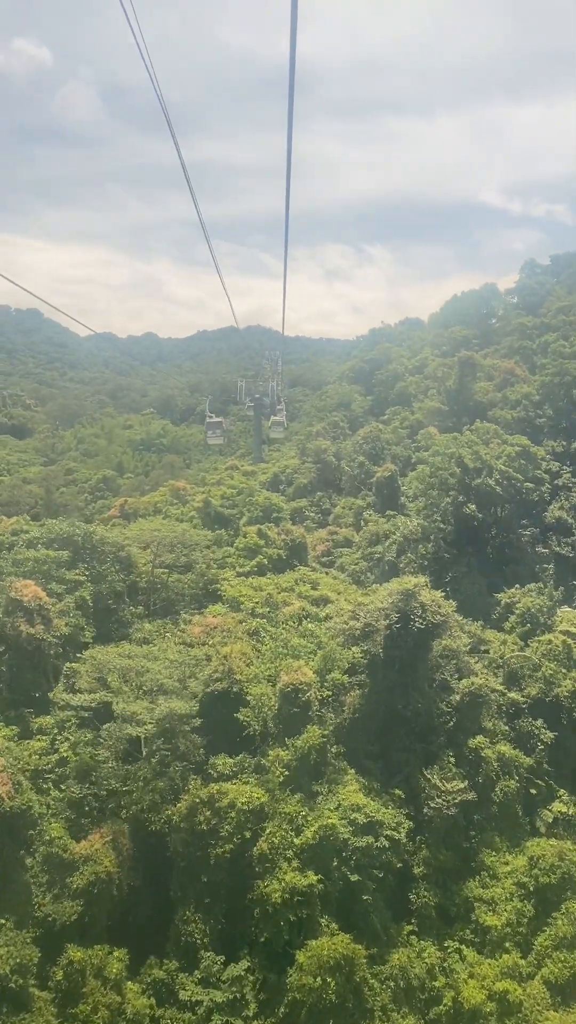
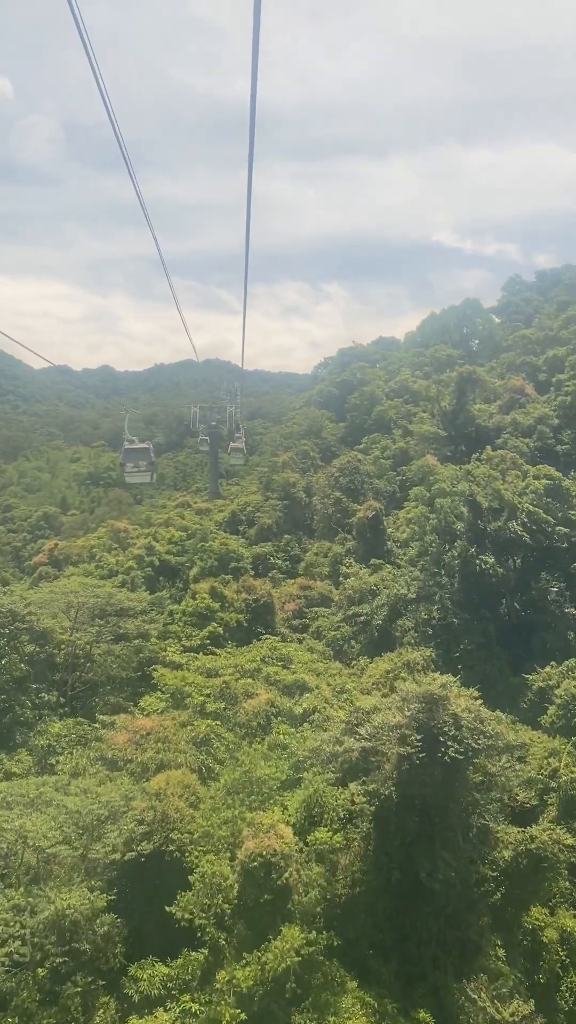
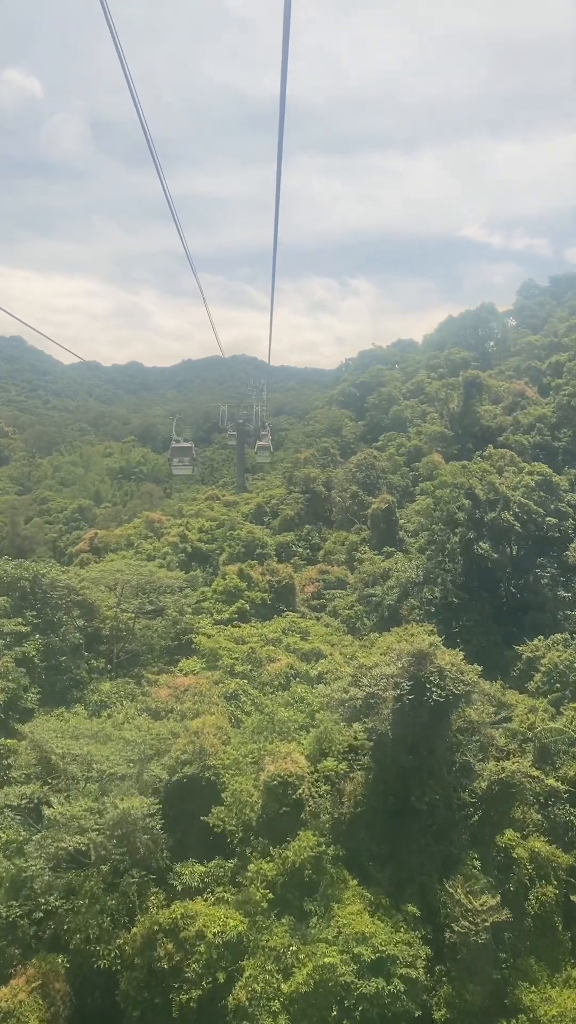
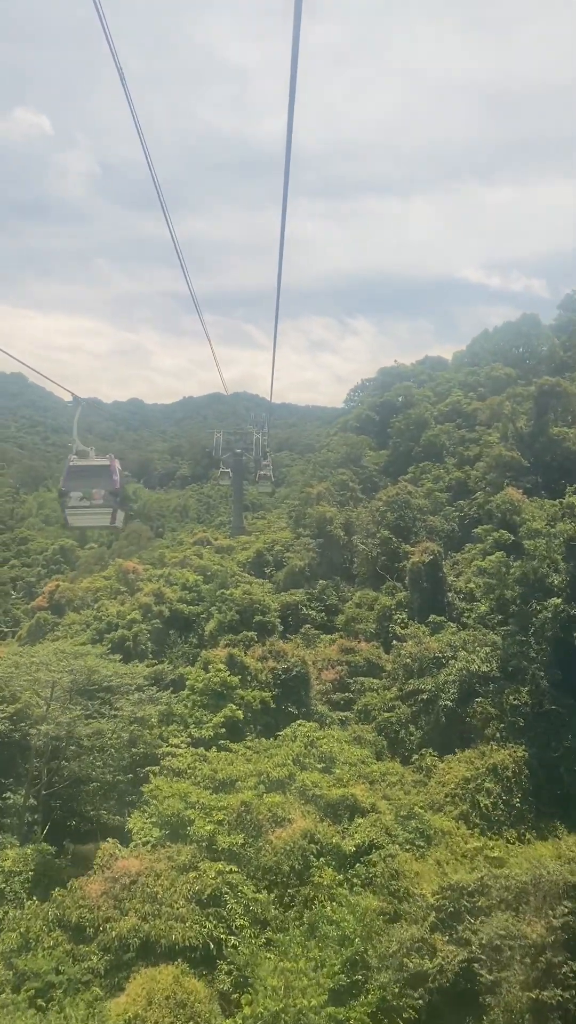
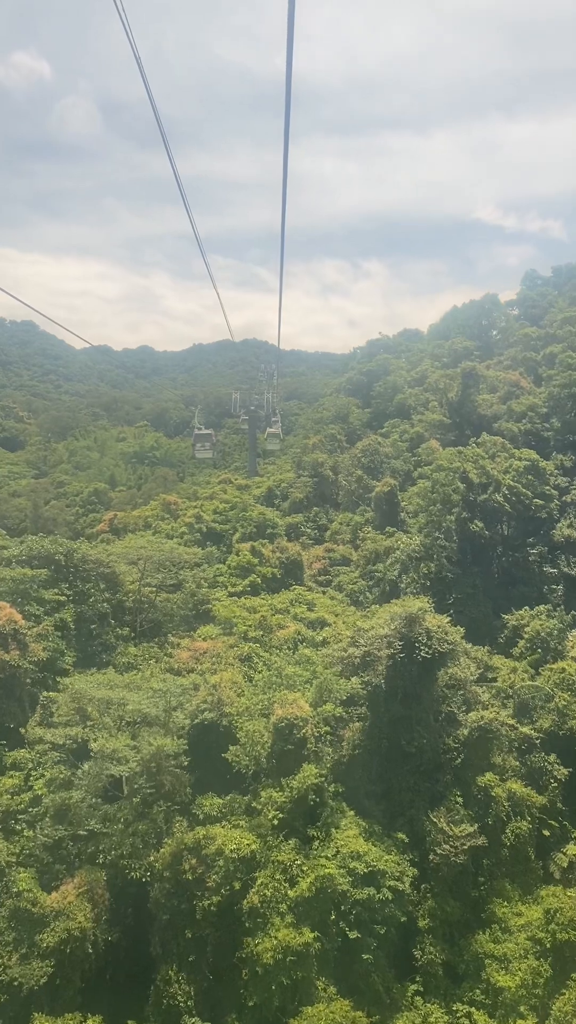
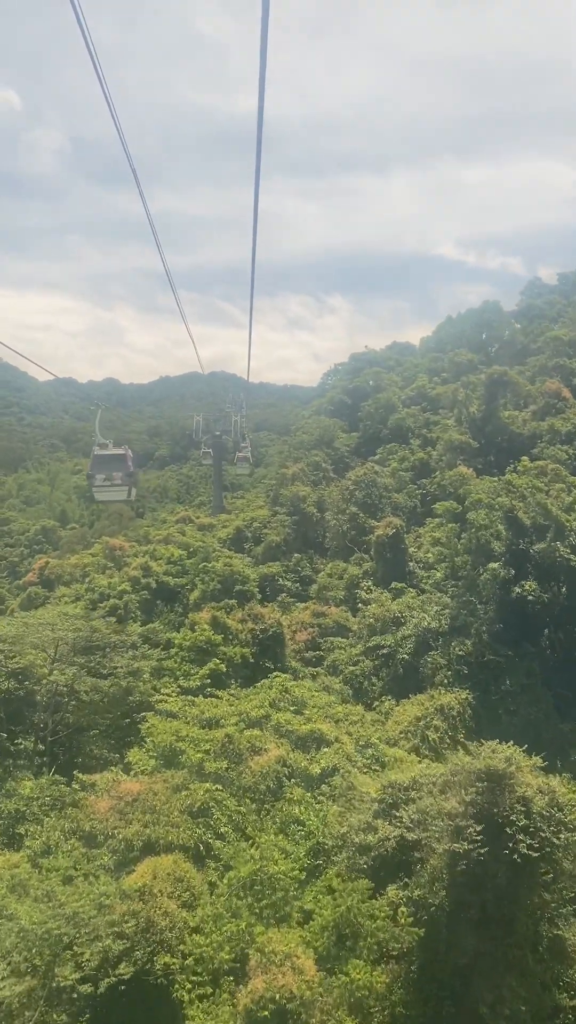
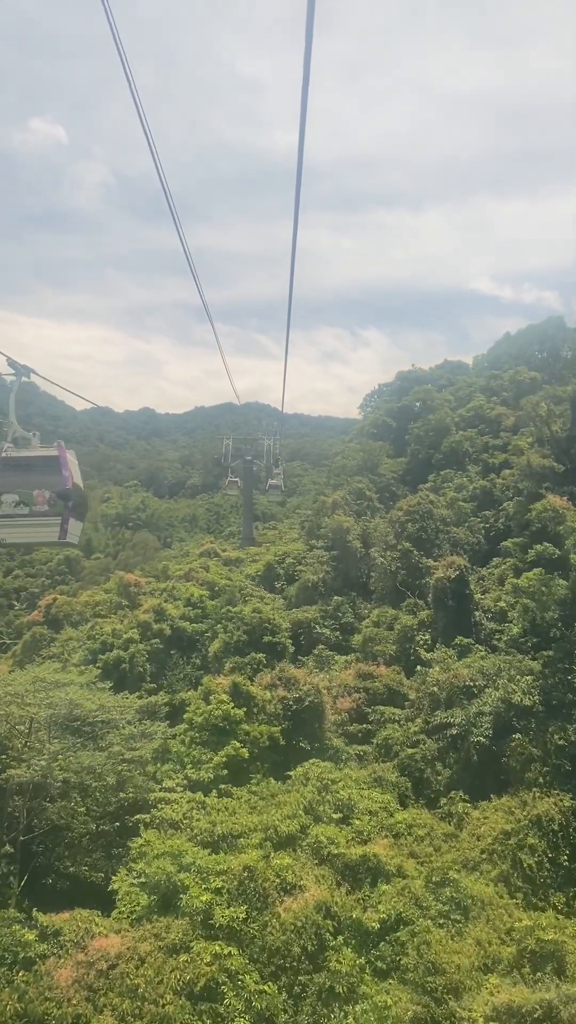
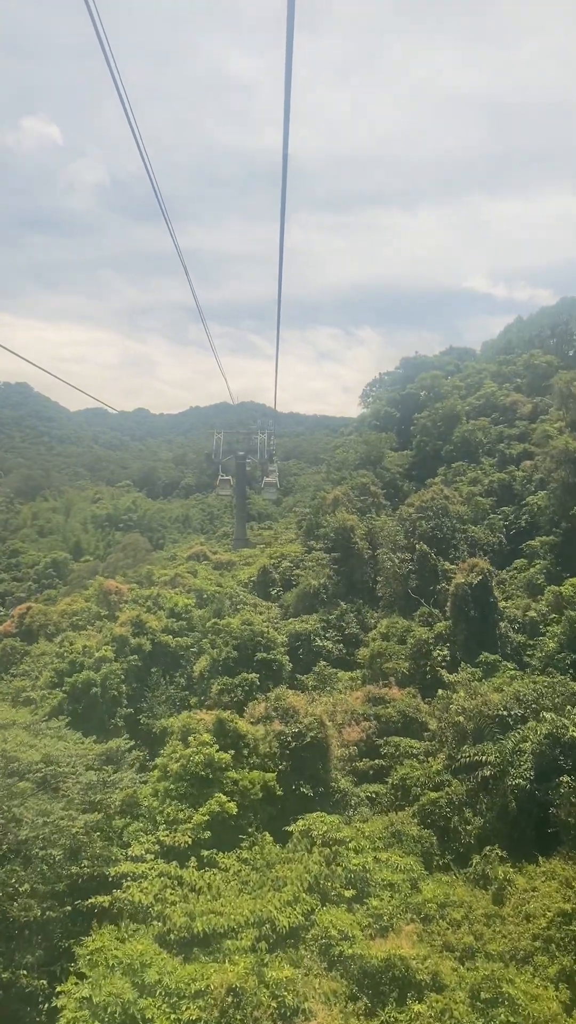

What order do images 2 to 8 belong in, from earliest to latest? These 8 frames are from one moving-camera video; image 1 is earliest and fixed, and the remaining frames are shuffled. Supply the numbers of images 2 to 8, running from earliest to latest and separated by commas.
5, 3, 2, 6, 4, 7, 8
